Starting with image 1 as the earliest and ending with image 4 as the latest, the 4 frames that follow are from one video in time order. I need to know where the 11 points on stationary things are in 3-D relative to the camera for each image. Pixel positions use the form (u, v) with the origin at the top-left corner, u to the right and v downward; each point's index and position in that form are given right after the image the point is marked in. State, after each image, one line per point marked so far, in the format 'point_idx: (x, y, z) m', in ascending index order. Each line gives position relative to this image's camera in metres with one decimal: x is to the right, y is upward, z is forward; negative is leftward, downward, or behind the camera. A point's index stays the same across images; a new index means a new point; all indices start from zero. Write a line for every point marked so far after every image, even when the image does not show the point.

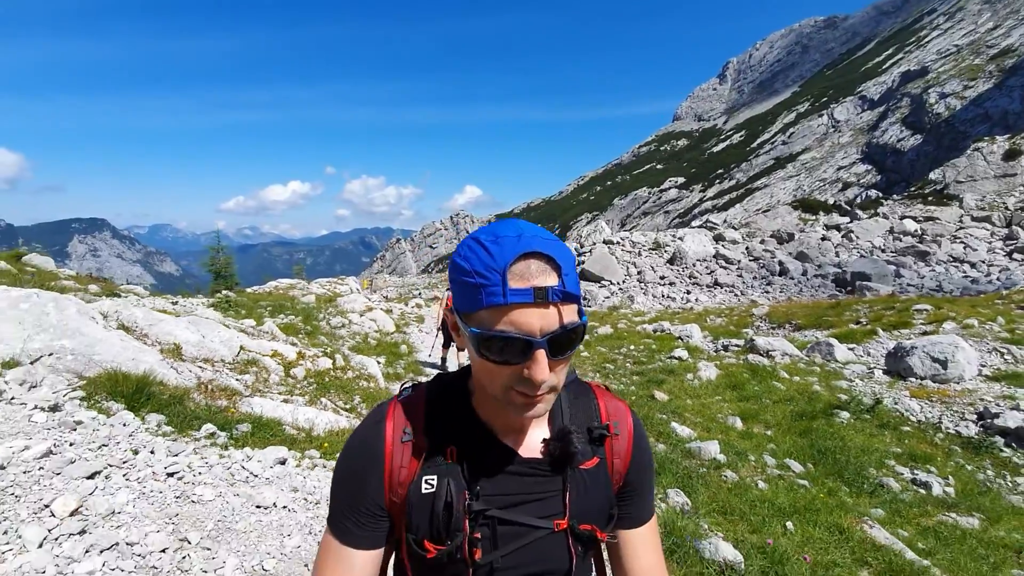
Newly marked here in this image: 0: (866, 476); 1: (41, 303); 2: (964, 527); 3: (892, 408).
0: (+5.9, -3.1, +8.5) m
1: (-5.6, -0.2, +6.2) m
2: (+6.4, -3.3, +7.2) m
3: (+9.0, -2.8, +12.1) m
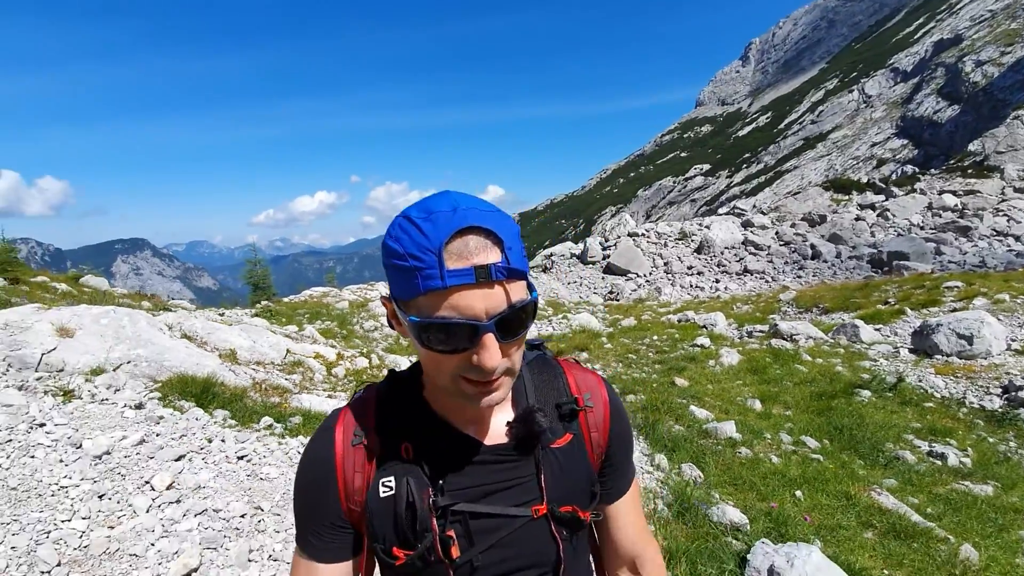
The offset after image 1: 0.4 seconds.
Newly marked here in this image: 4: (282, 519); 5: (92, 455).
0: (+6.3, -2.8, +8.8) m
1: (-5.4, -0.4, +7.1) m
2: (+6.8, -3.0, +7.4) m
3: (+9.6, -2.3, +12.2) m
4: (-2.2, -1.9, +5.0) m
5: (-3.8, -1.4, +4.7) m
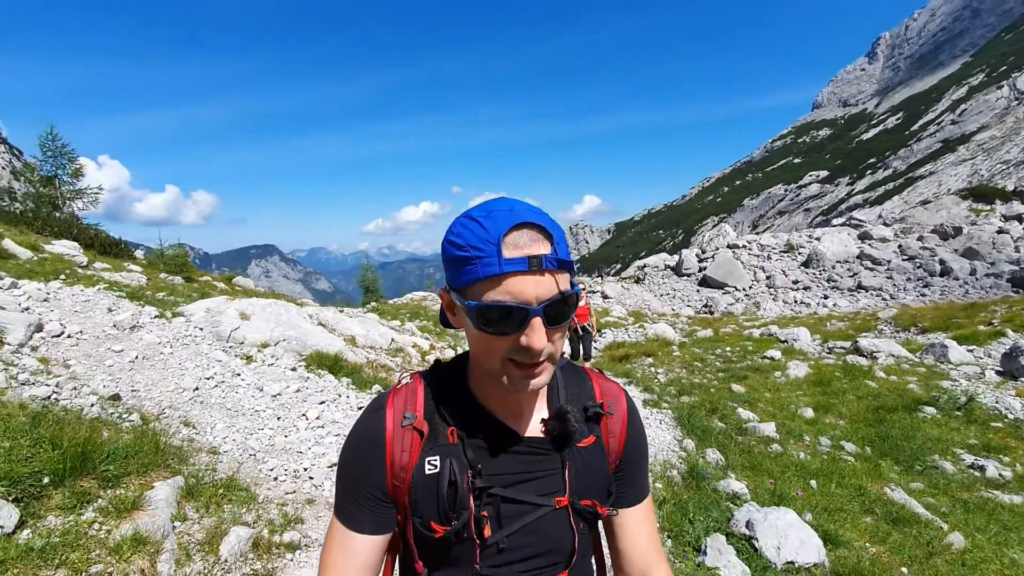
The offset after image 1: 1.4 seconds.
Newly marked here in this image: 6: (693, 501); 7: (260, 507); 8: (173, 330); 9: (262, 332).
0: (+7.4, -3.1, +9.2) m
1: (-4.4, -0.4, +9.8) m
2: (+7.6, -3.3, +7.8) m
3: (+11.2, -2.7, +12.0) m
4: (-1.7, -1.9, +7.1) m
5: (-3.3, -1.4, +7.1) m
6: (+2.2, -2.6, +6.3) m
7: (-2.3, -2.0, +4.7) m
8: (-5.3, -0.7, +8.1) m
9: (-4.4, -0.8, +9.1) m
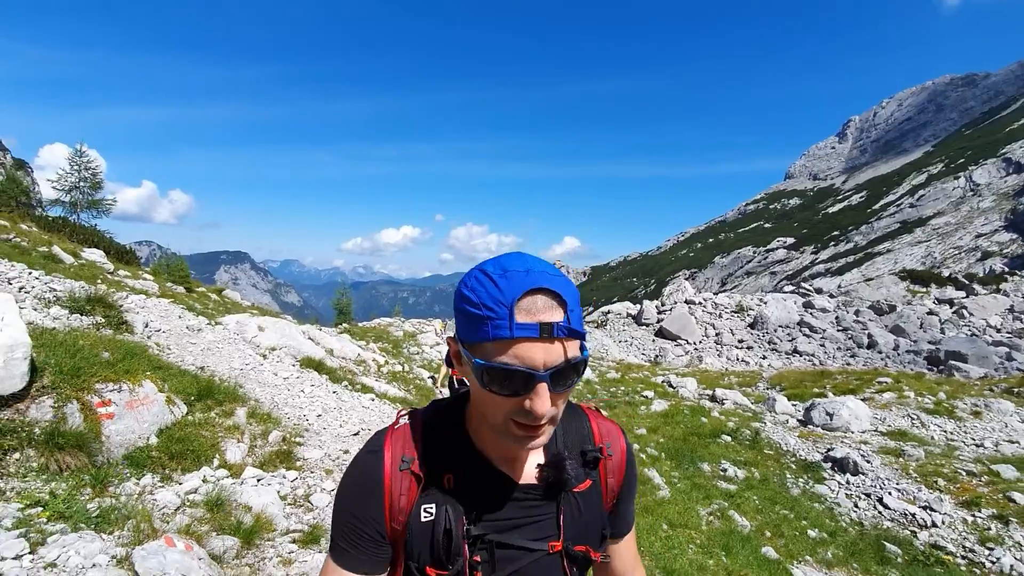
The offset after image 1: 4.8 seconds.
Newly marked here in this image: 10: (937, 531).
0: (+5.1, -4.9, +14.4) m
1: (-6.4, -1.1, +14.5) m
2: (+5.3, -5.0, +13.0) m
3: (+8.8, -5.1, +17.3) m
4: (-3.7, -2.7, +11.9) m
5: (-5.3, -2.0, +11.9) m
6: (+0.1, -3.7, +11.3) m
7: (-4.2, -2.5, +9.5) m
8: (-7.3, -1.1, +12.9) m
9: (-6.4, -1.4, +13.8) m
10: (+10.0, -5.7, +12.2) m
